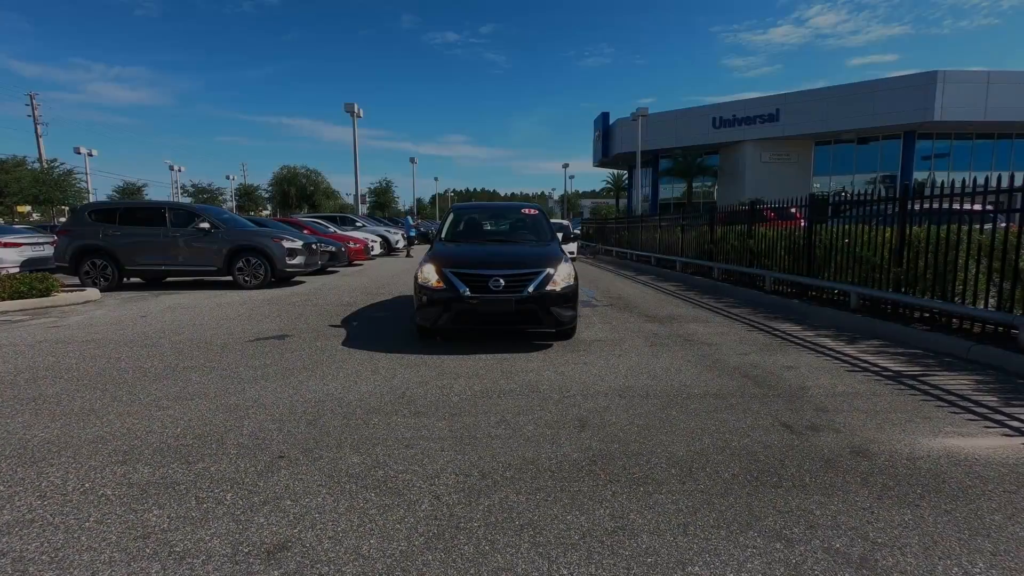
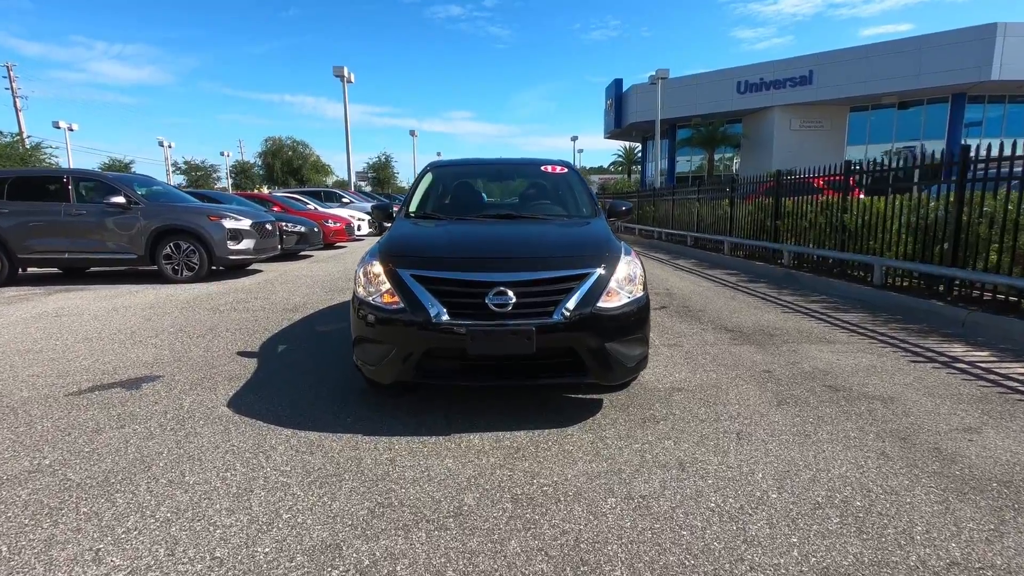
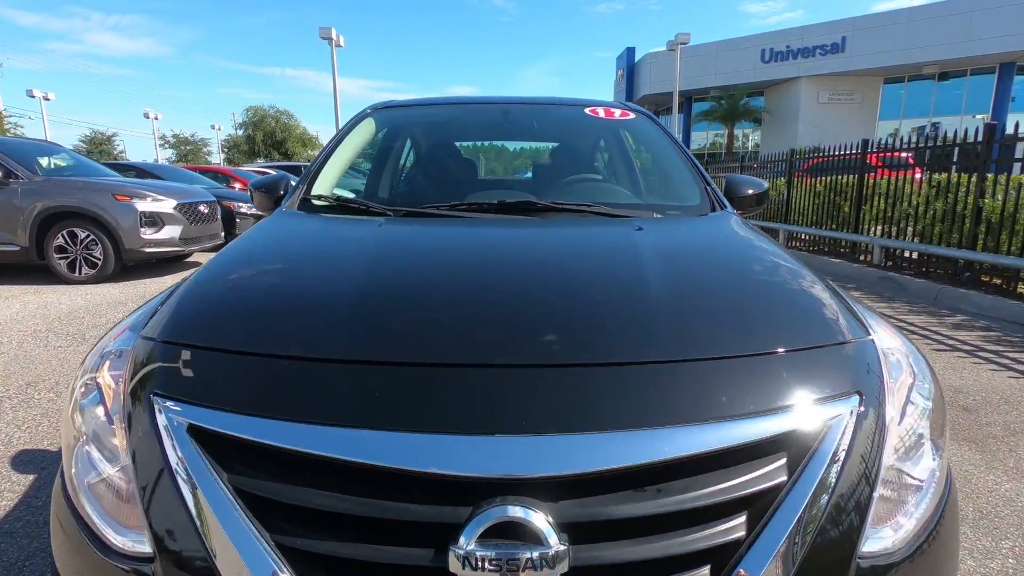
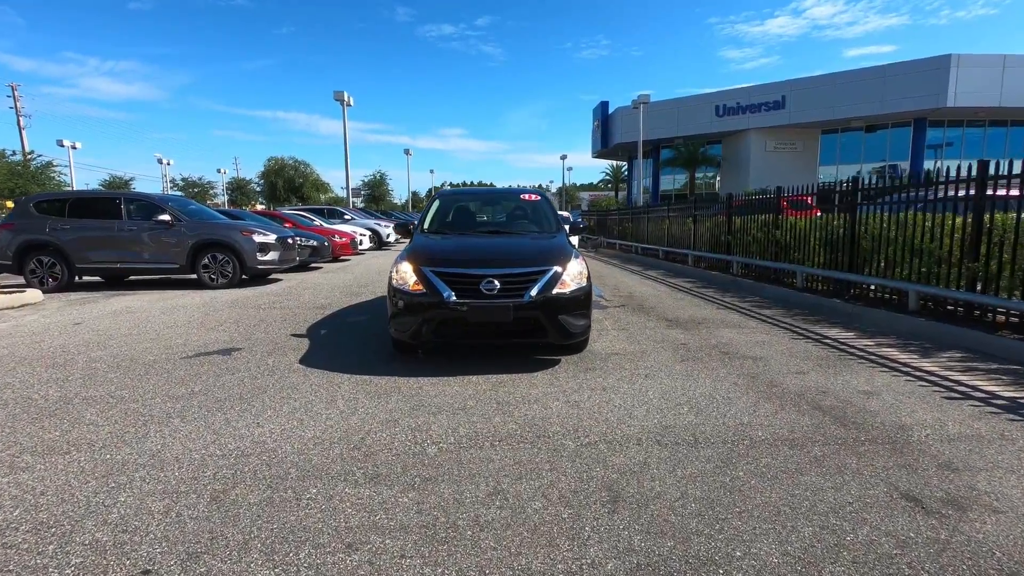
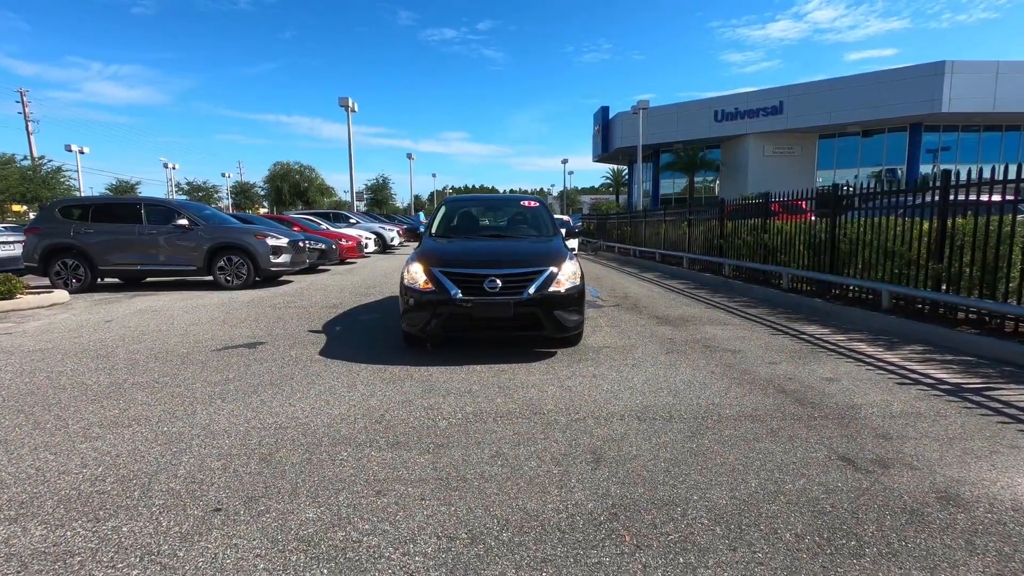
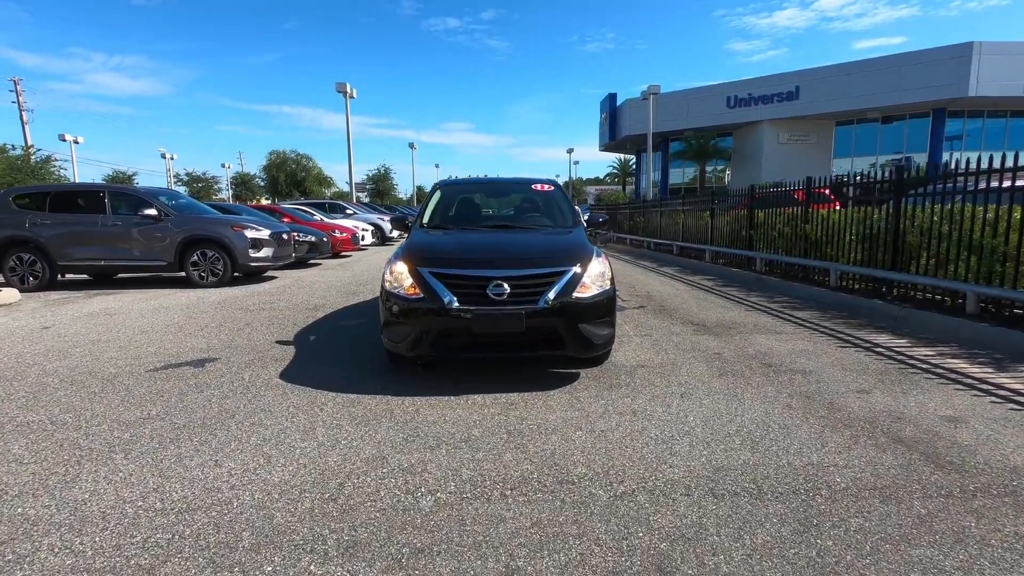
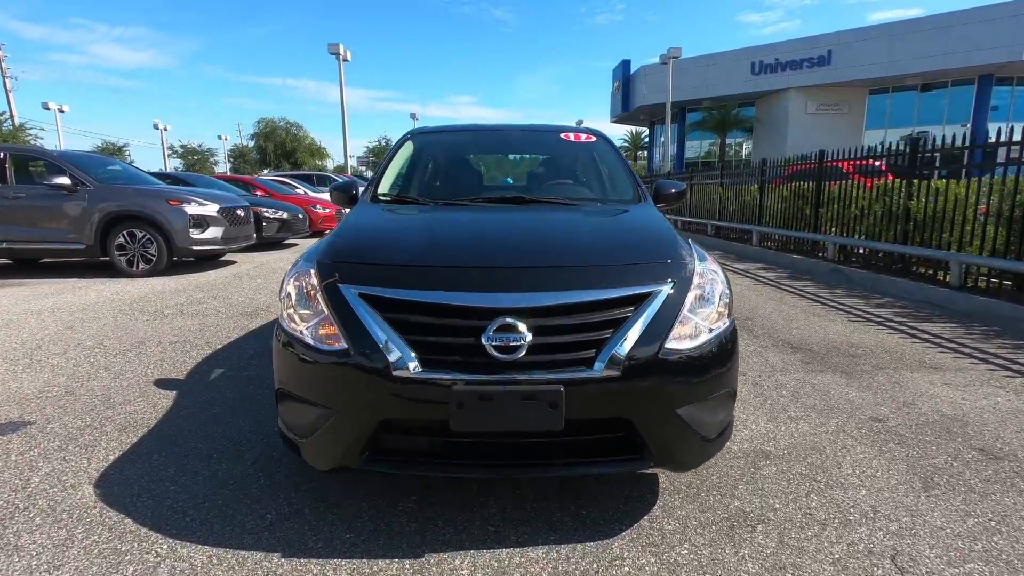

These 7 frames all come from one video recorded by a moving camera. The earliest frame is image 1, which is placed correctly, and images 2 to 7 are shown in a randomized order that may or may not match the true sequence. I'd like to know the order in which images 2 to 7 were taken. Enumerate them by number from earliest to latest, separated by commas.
5, 4, 6, 2, 7, 3
